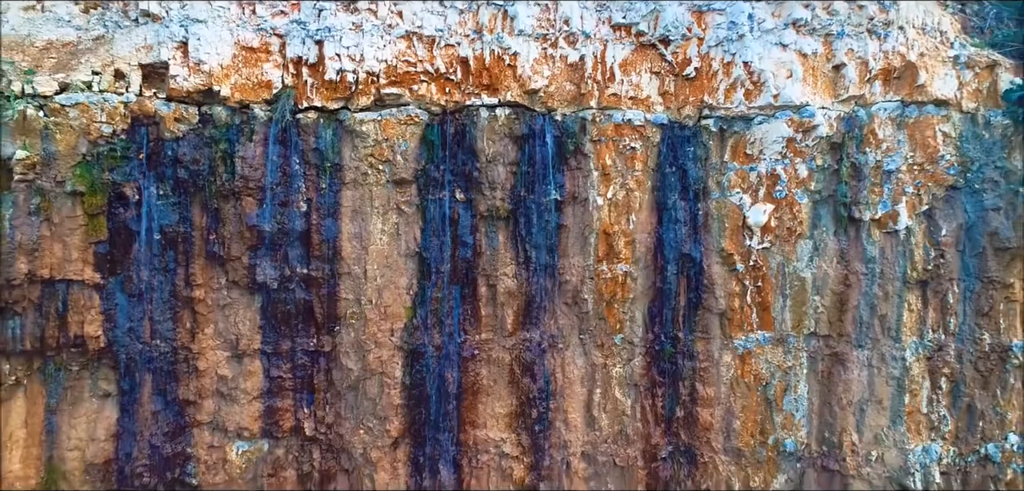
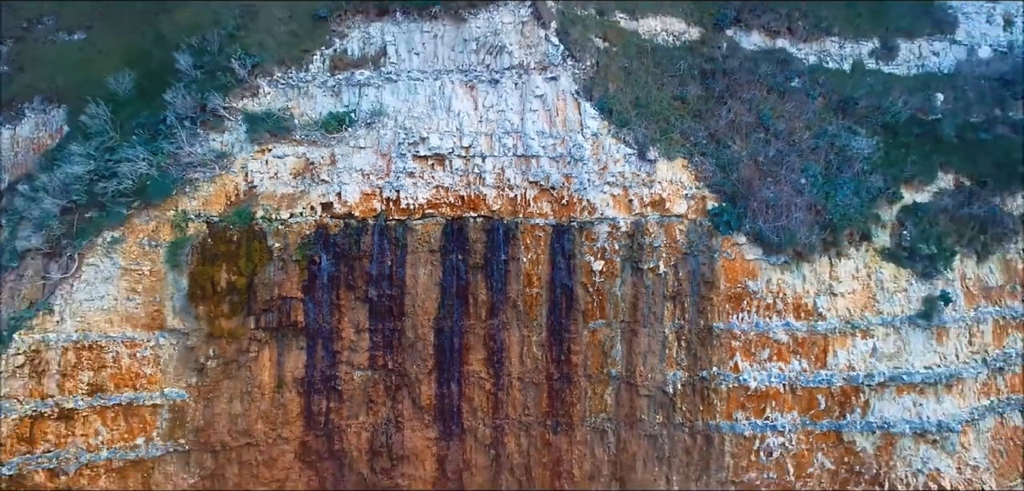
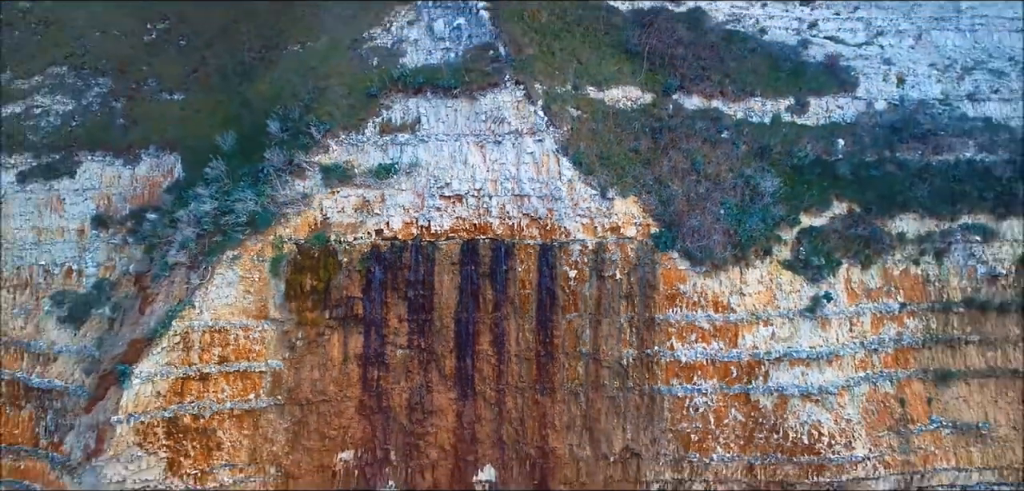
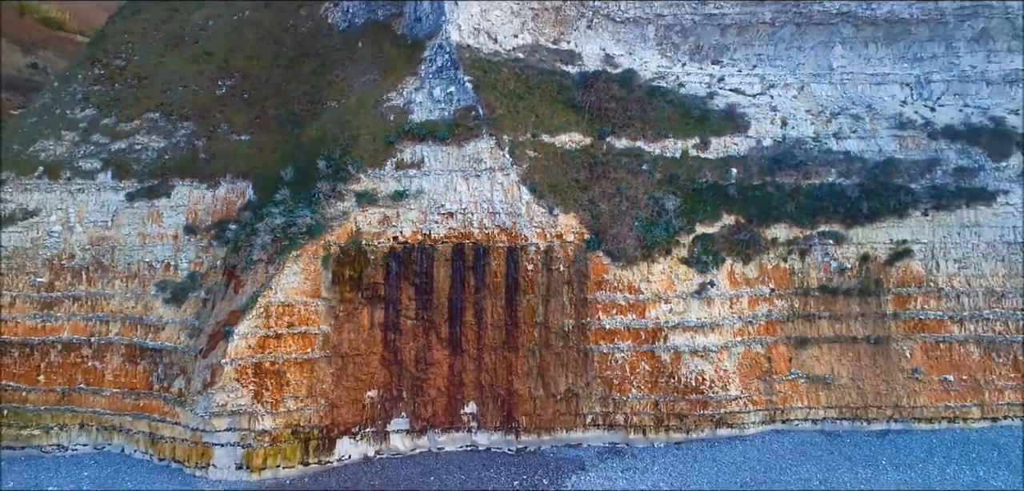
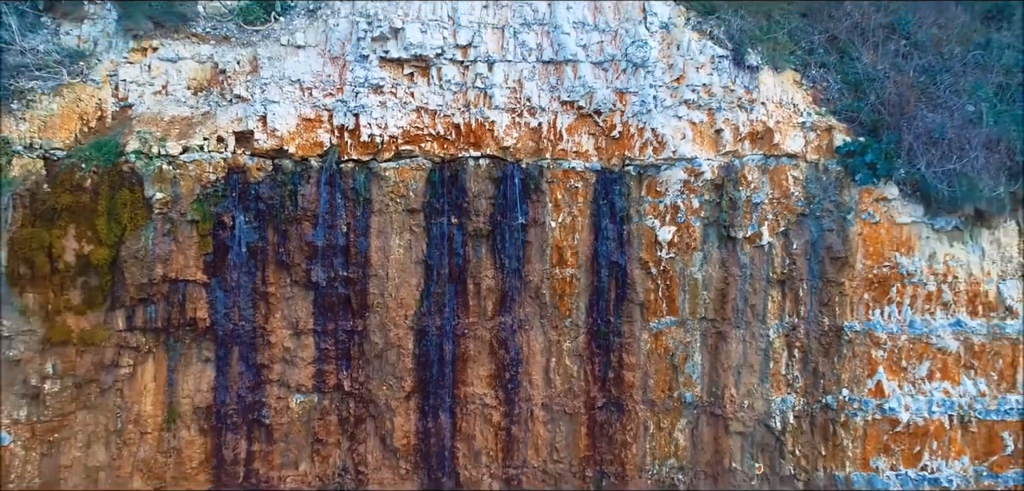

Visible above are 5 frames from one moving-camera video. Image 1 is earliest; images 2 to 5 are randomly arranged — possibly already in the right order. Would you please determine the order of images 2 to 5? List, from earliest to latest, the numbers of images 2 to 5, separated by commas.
5, 2, 3, 4
